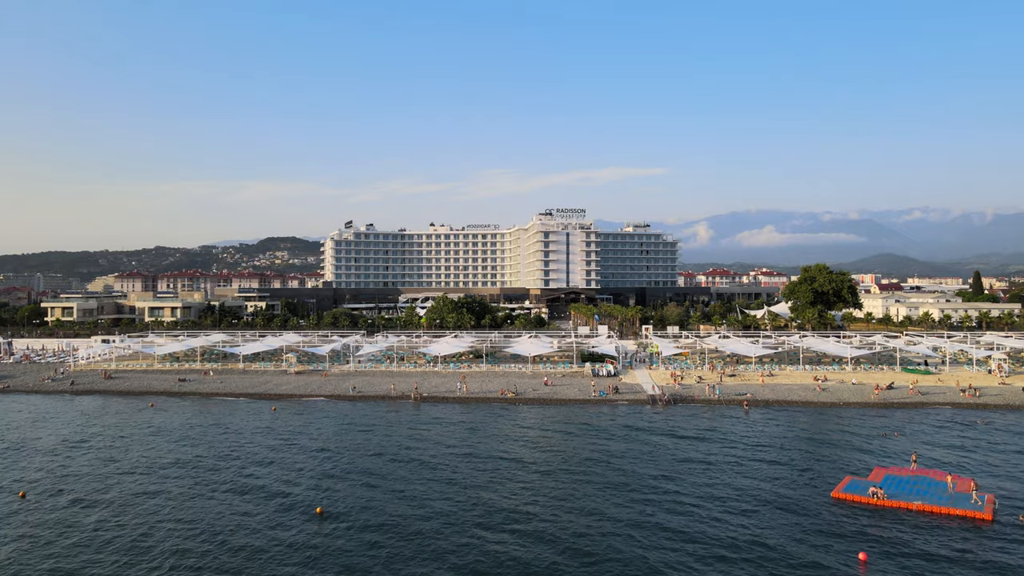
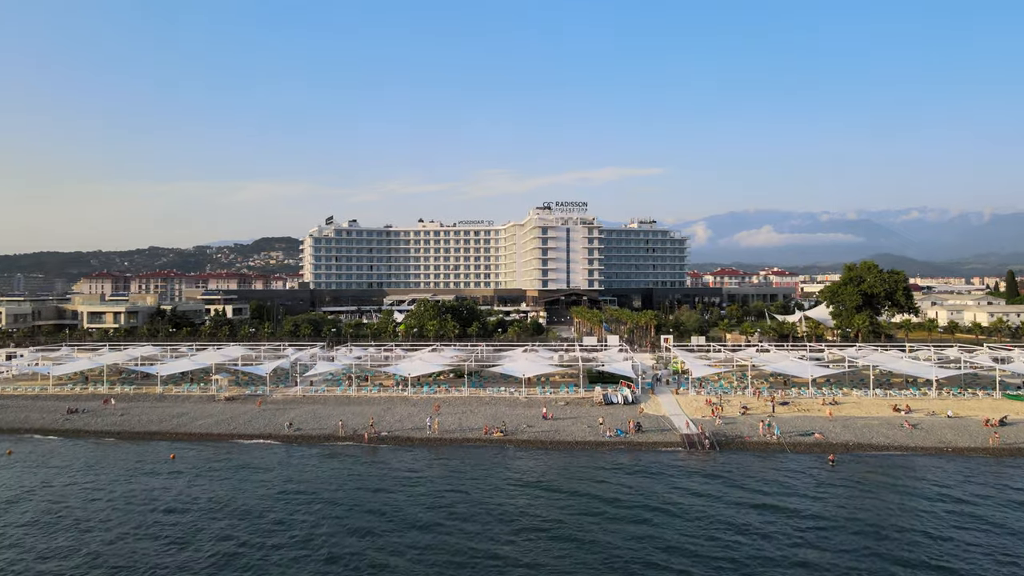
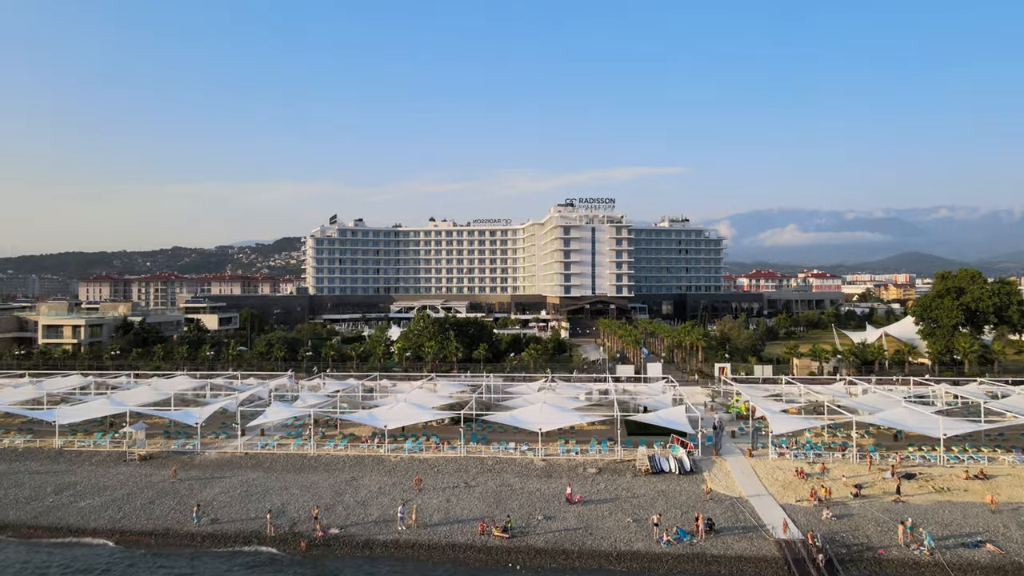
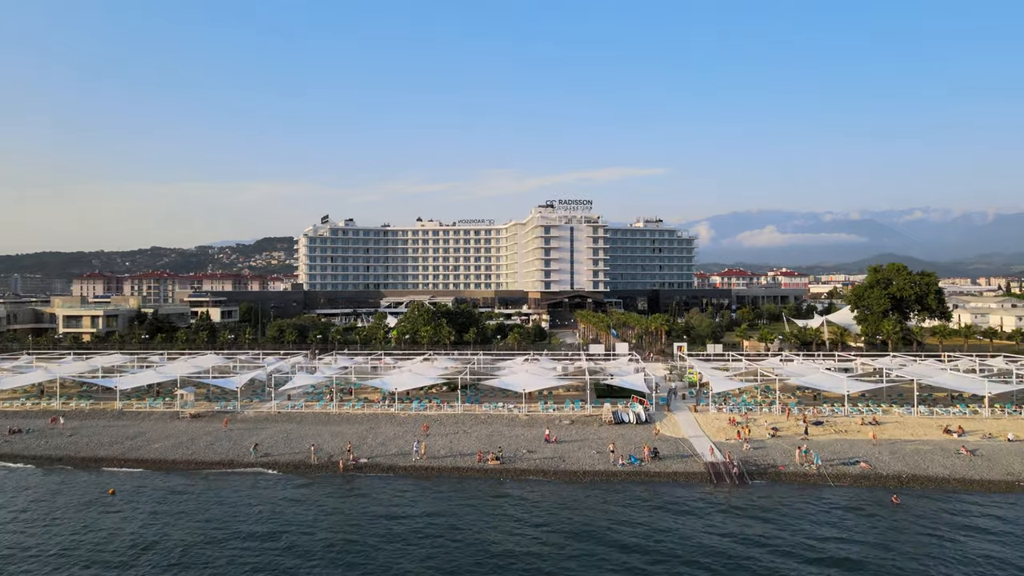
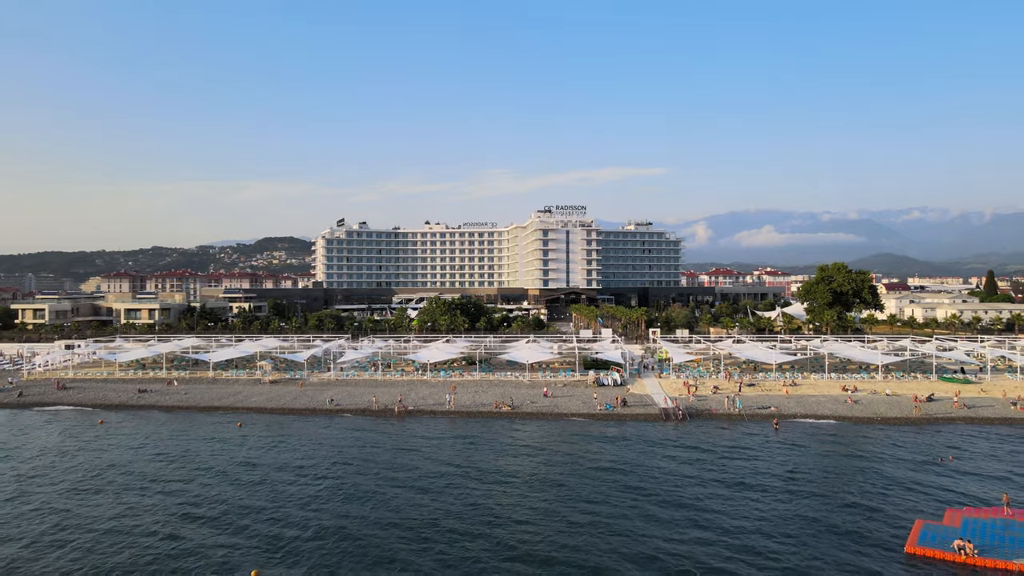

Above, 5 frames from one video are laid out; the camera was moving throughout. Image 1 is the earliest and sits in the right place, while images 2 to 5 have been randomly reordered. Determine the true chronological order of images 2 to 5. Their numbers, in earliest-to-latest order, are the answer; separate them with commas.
5, 2, 4, 3
